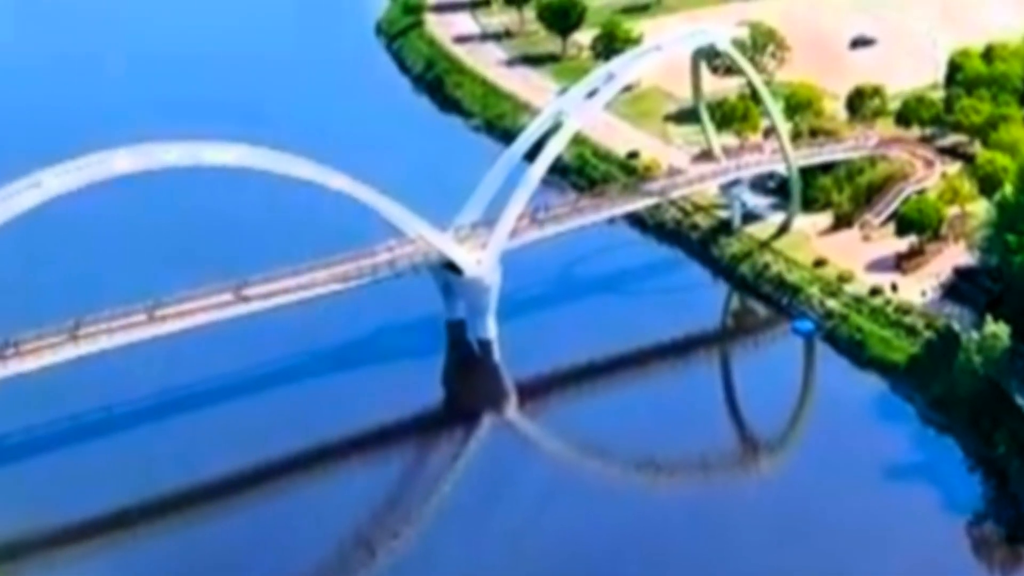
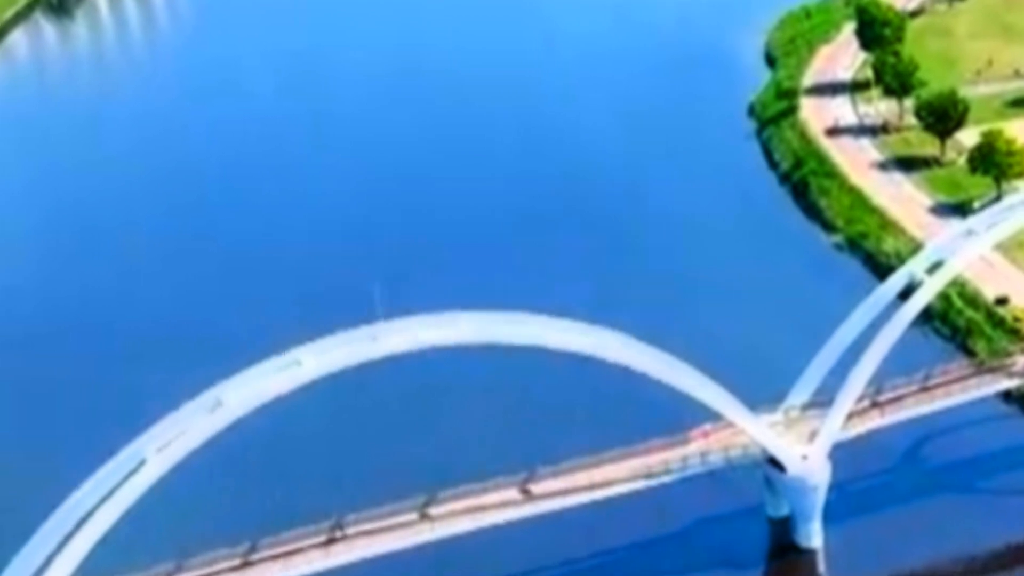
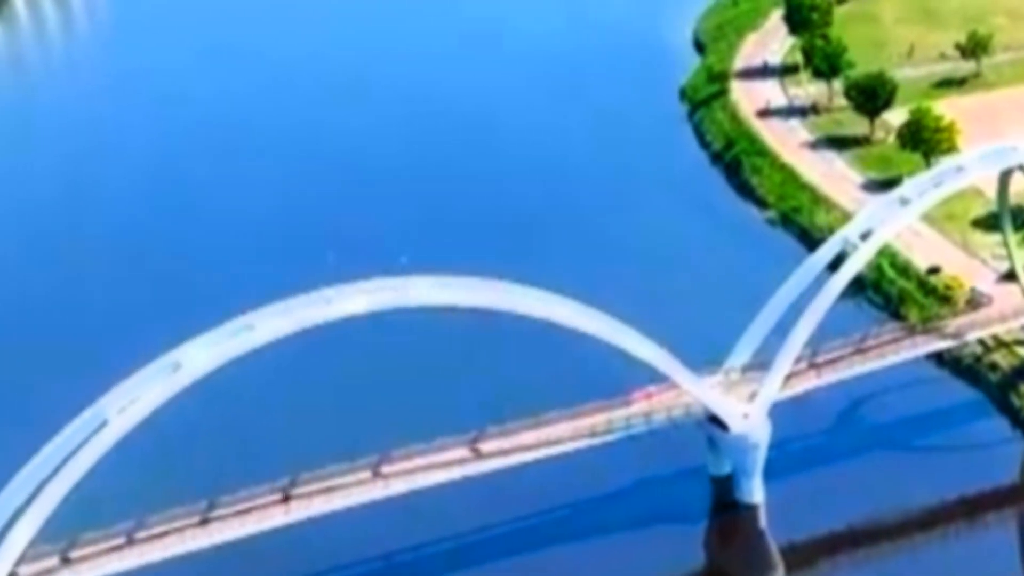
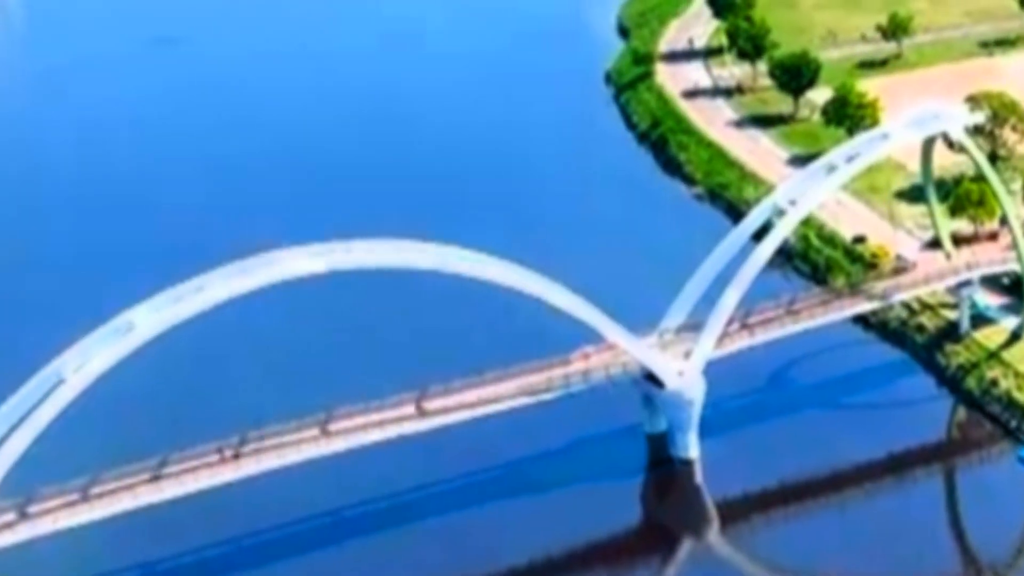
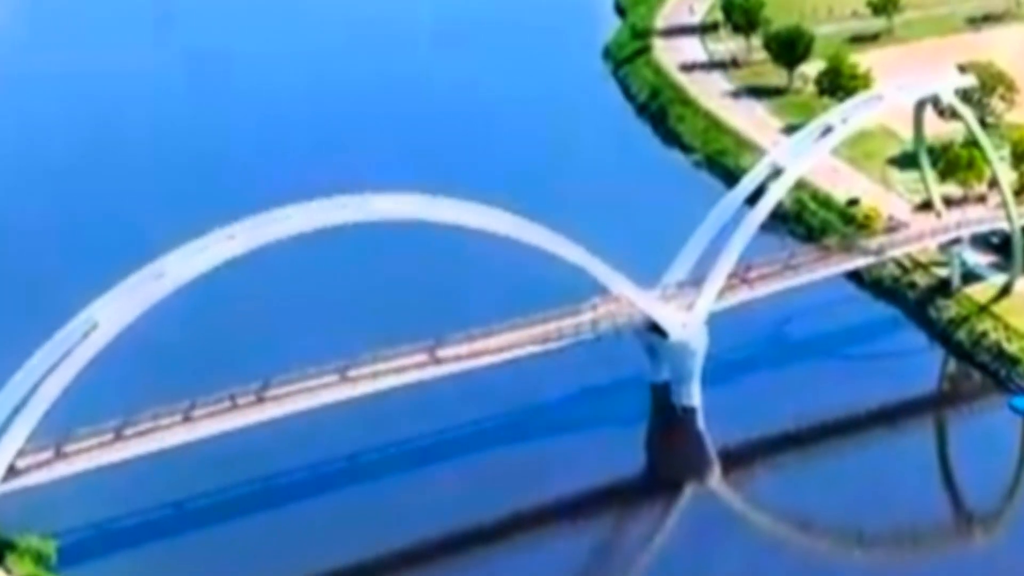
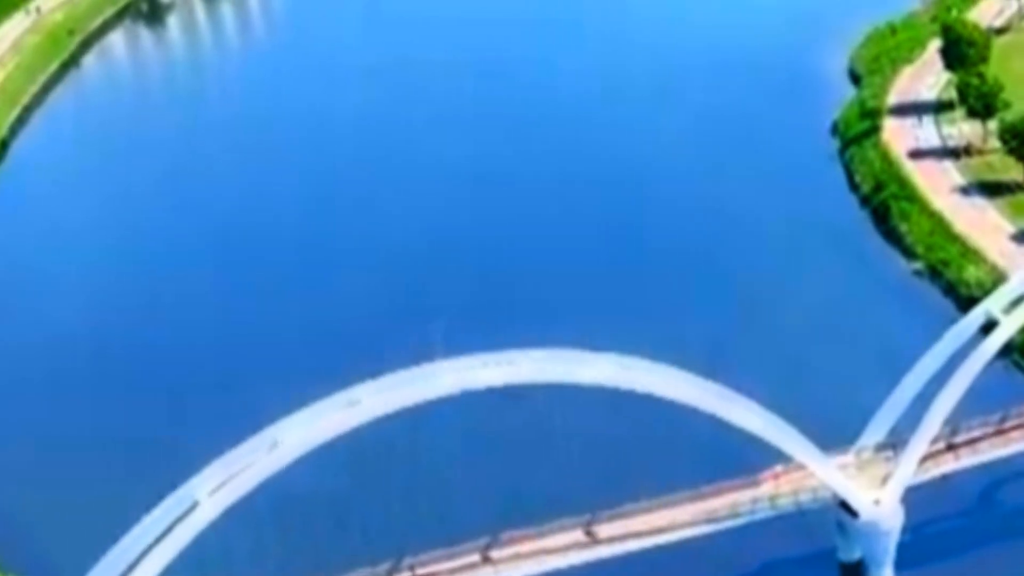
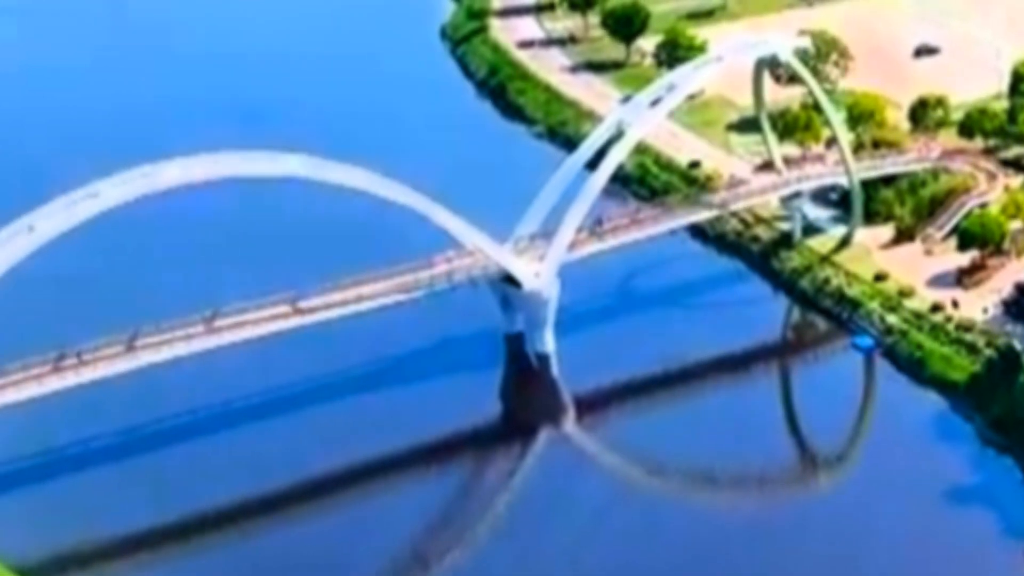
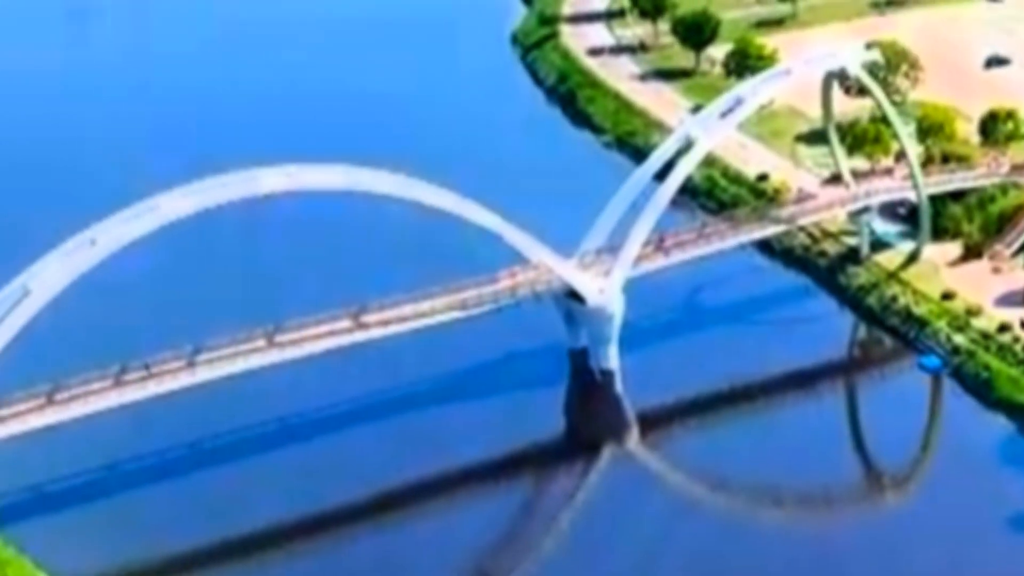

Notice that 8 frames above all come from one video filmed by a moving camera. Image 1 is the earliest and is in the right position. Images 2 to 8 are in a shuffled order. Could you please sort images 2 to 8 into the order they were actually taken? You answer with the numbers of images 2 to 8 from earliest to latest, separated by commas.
7, 8, 5, 4, 3, 2, 6
